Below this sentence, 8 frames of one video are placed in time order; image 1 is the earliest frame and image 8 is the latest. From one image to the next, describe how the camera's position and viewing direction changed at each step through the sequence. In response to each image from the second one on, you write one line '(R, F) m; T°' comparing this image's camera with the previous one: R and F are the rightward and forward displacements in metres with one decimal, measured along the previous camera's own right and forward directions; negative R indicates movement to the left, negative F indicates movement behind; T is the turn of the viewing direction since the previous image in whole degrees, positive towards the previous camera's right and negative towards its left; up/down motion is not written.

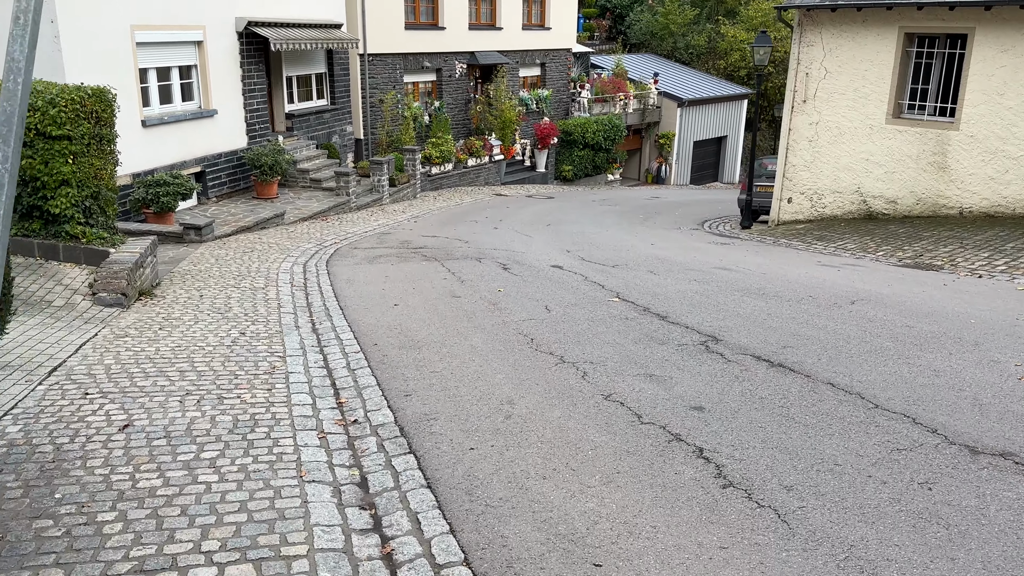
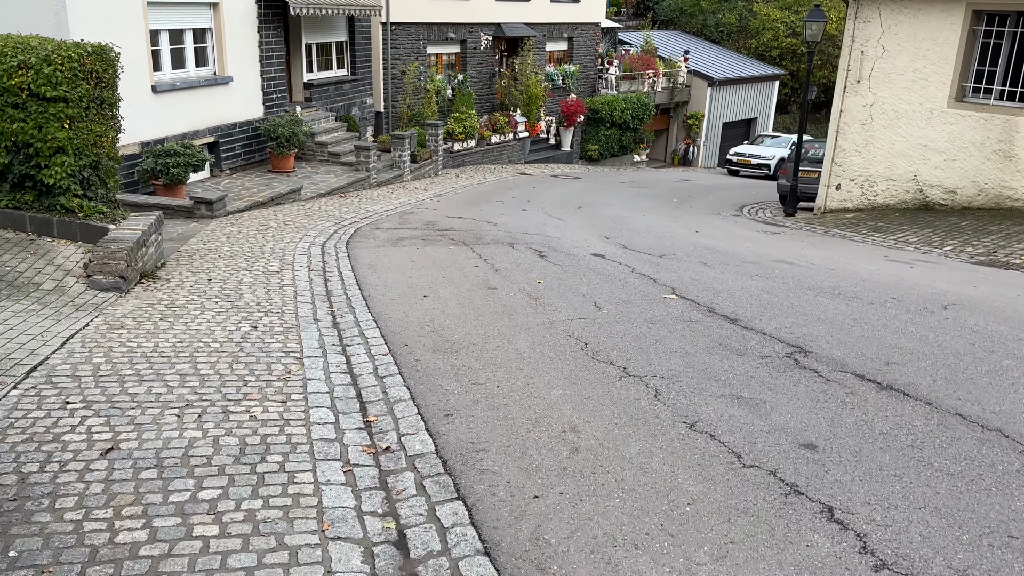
(-0.3, +0.9) m; -1°
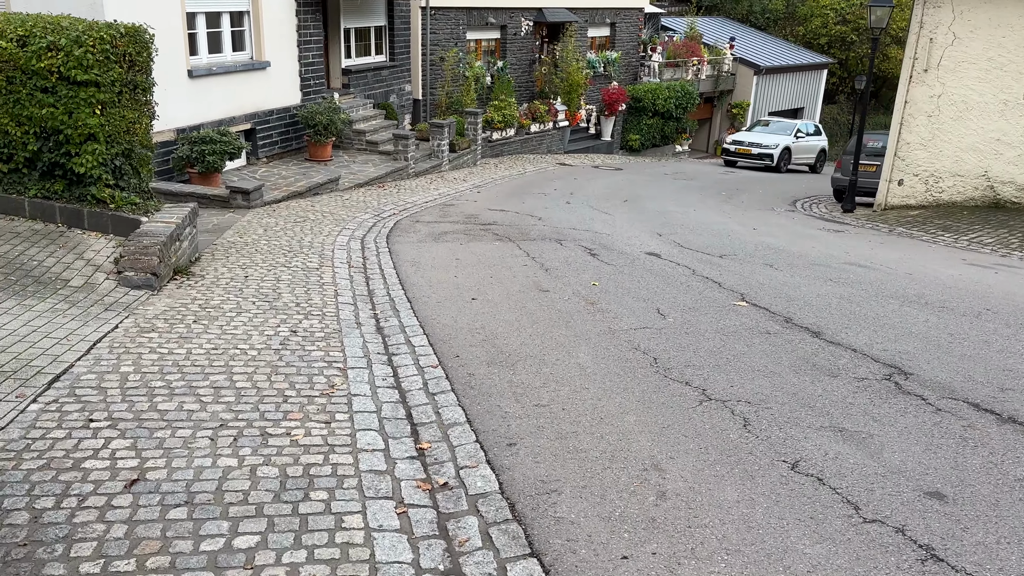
(-0.2, +0.5) m; -2°
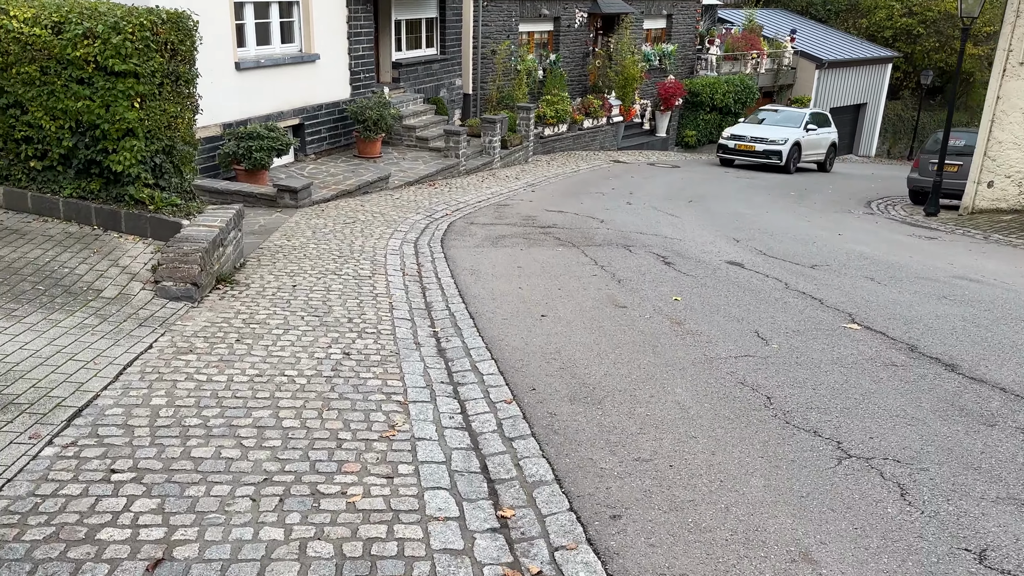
(-0.3, +0.7) m; -3°
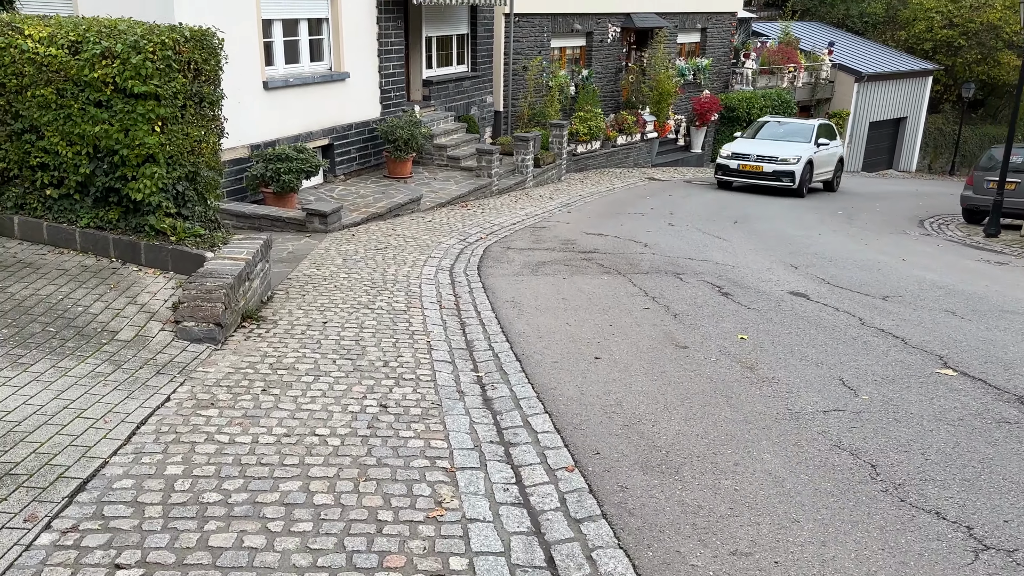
(-0.2, +0.6) m; -2°
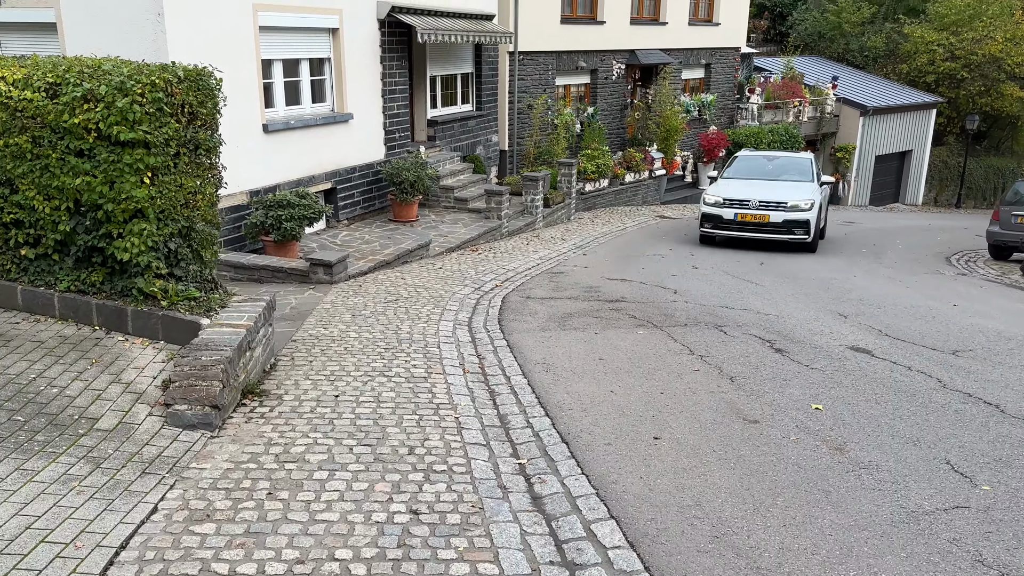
(-0.3, +0.8) m; 0°
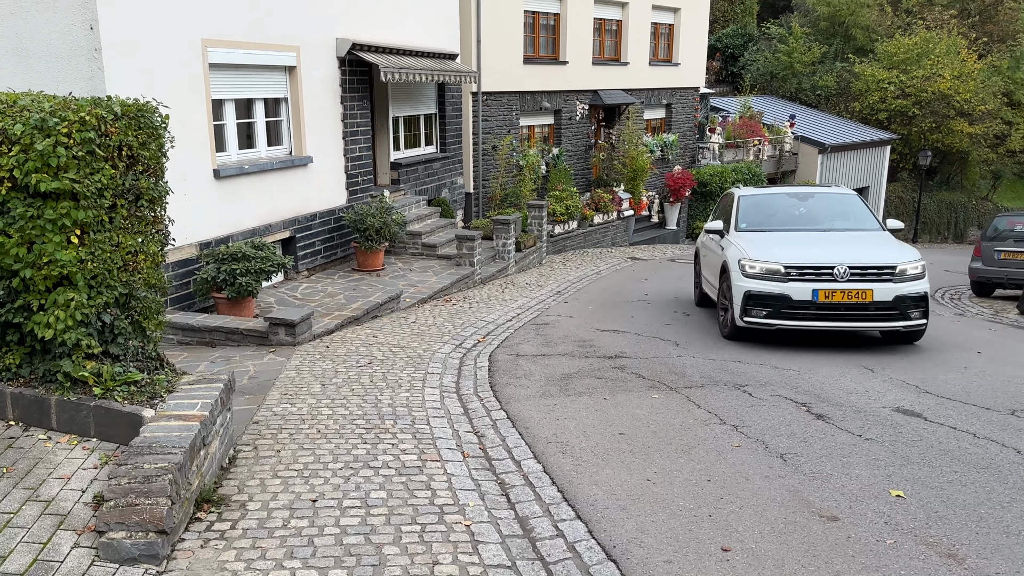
(-0.4, +0.9) m; +3°
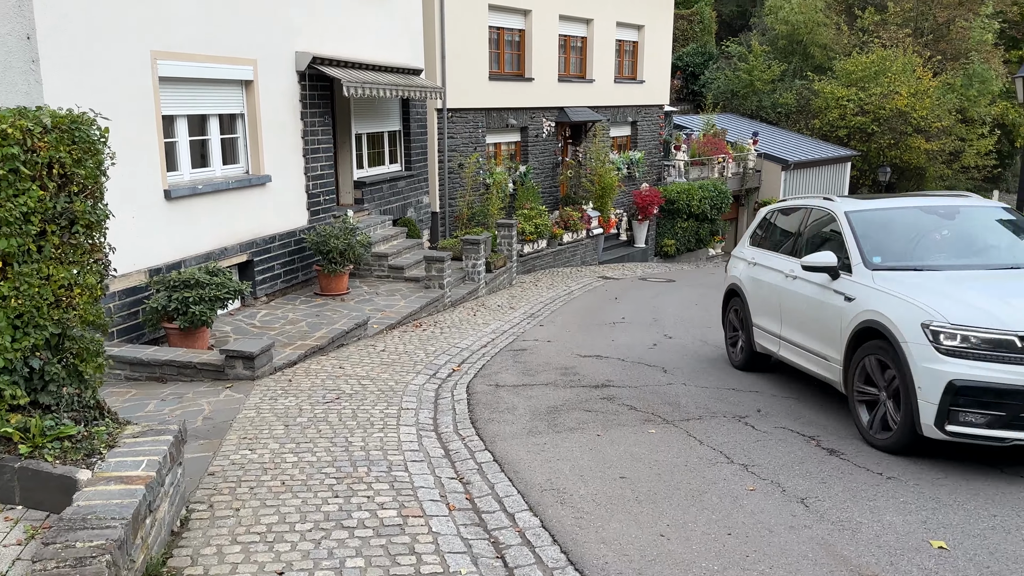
(-0.2, +0.5) m; +3°
